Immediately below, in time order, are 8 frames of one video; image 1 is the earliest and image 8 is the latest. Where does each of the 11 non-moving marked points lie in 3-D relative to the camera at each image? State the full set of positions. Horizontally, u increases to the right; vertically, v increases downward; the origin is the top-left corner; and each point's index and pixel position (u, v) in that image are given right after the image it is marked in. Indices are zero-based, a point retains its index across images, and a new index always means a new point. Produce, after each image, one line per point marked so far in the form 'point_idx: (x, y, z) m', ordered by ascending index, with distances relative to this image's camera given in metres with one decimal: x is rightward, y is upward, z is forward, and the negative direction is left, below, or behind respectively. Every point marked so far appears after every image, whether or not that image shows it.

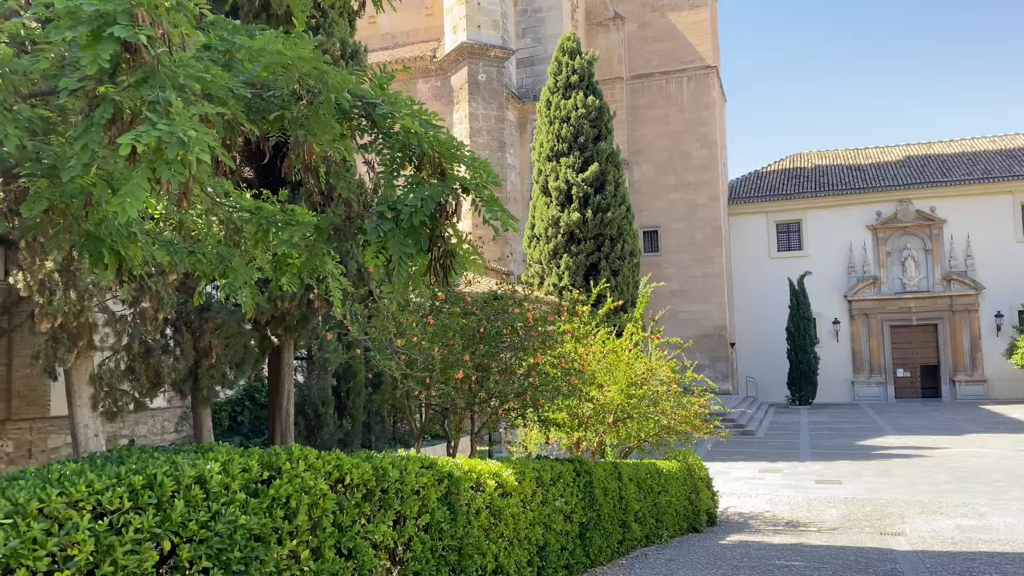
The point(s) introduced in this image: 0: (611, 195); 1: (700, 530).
0: (+1.9, +1.8, +15.8) m
1: (+1.9, -2.4, +8.3) m
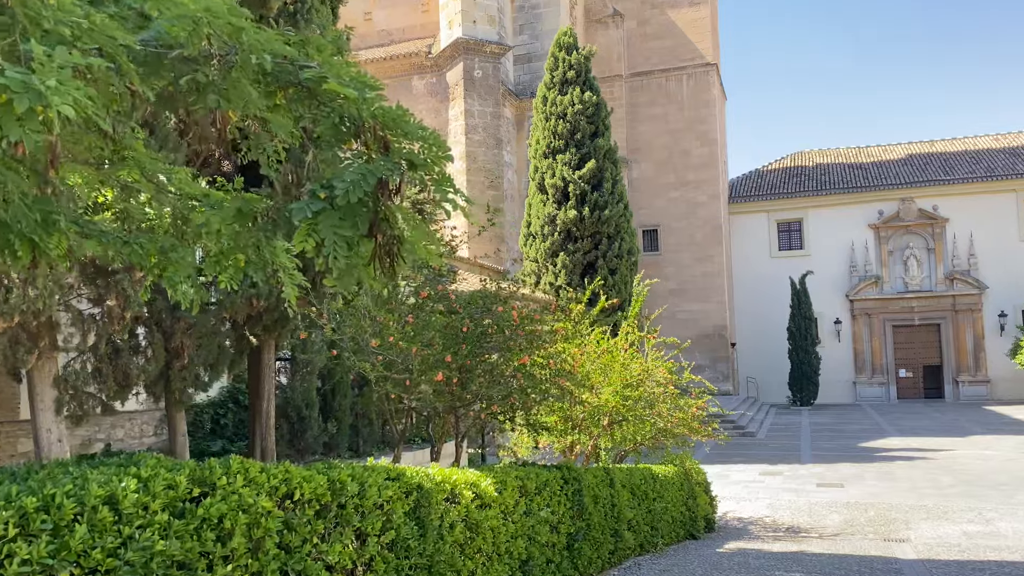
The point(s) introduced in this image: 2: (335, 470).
0: (+1.8, +1.8, +15.5) m
1: (+1.8, -2.4, +8.0) m
2: (-0.6, -0.6, +2.9) m
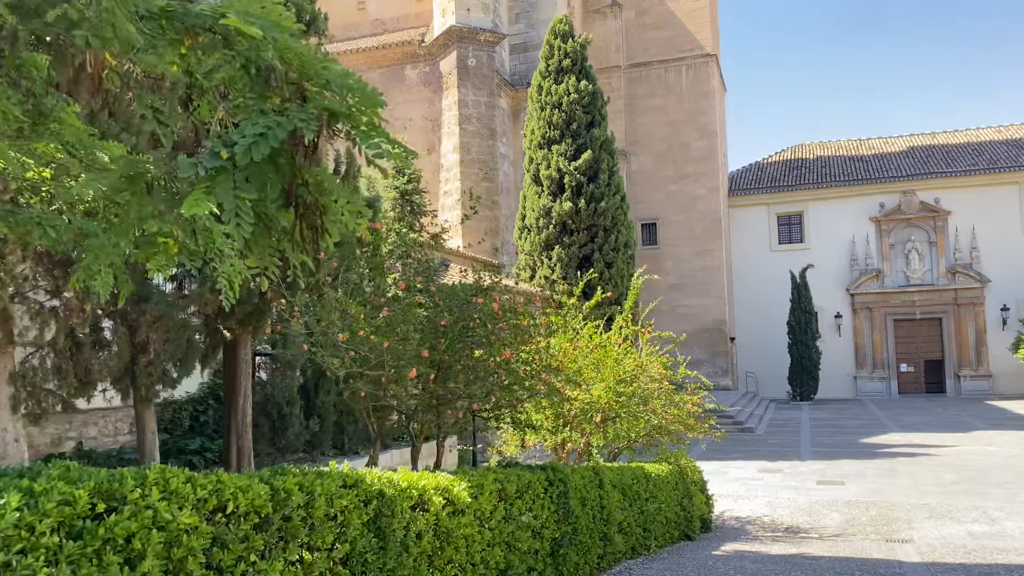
0: (+1.7, +1.9, +15.2) m
1: (+1.7, -2.3, +7.7) m
2: (-0.7, -0.6, +2.6) m
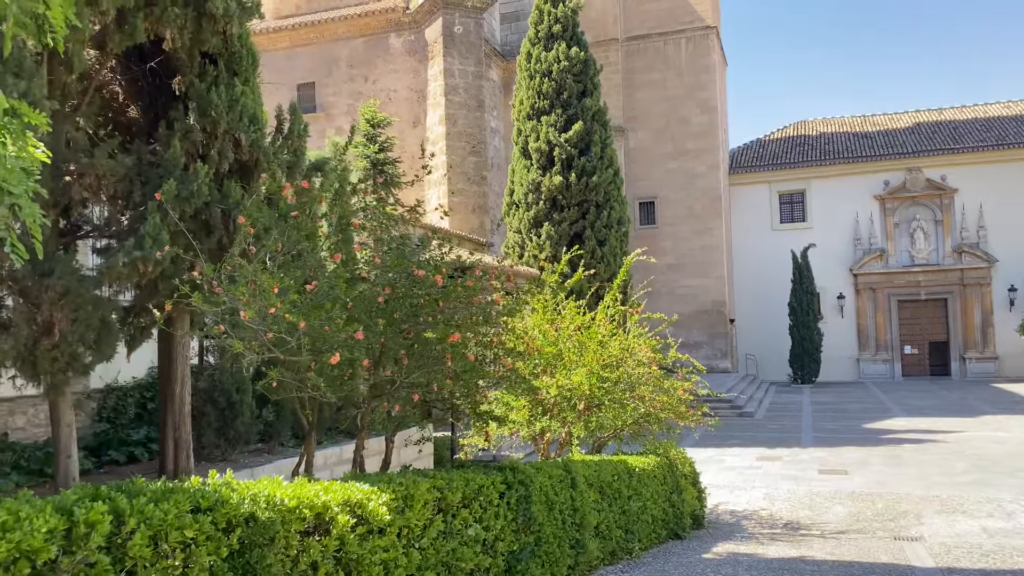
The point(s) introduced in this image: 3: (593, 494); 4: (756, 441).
0: (+1.5, +2.3, +14.4) m
1: (+1.5, -2.1, +7.1) m
2: (-1.0, -0.5, +1.9) m
3: (+0.5, -1.3, +5.2) m
4: (+4.0, -2.5, +13.8) m
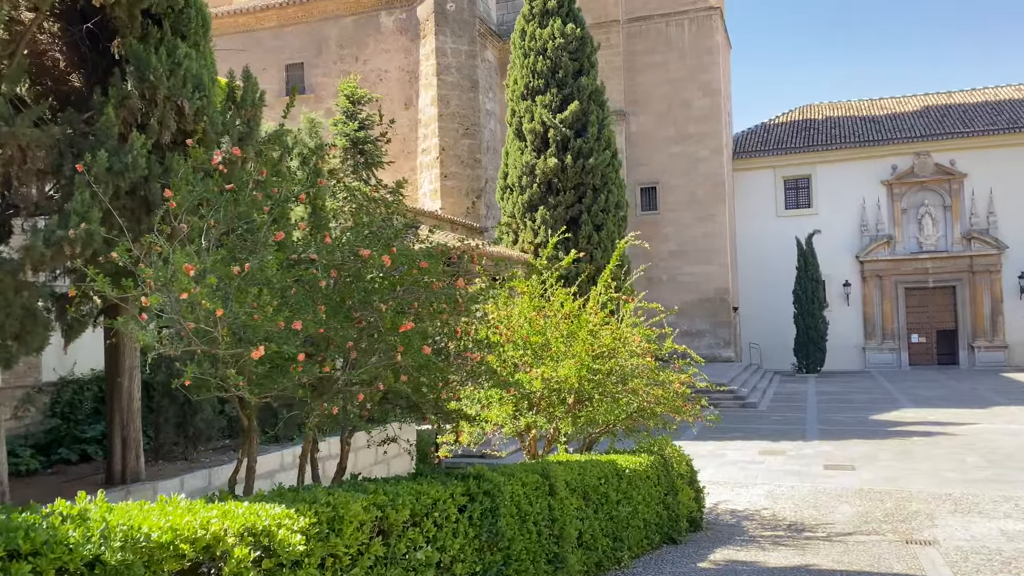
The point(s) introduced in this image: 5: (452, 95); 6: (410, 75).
0: (+1.4, +2.5, +13.9) m
1: (+1.3, -2.0, +6.6) m
2: (-1.1, -0.4, +1.4) m
3: (+0.4, -1.2, +4.7) m
4: (+3.9, -2.3, +13.2) m
5: (-1.2, +3.7, +15.8) m
6: (-2.0, +4.2, +16.3) m
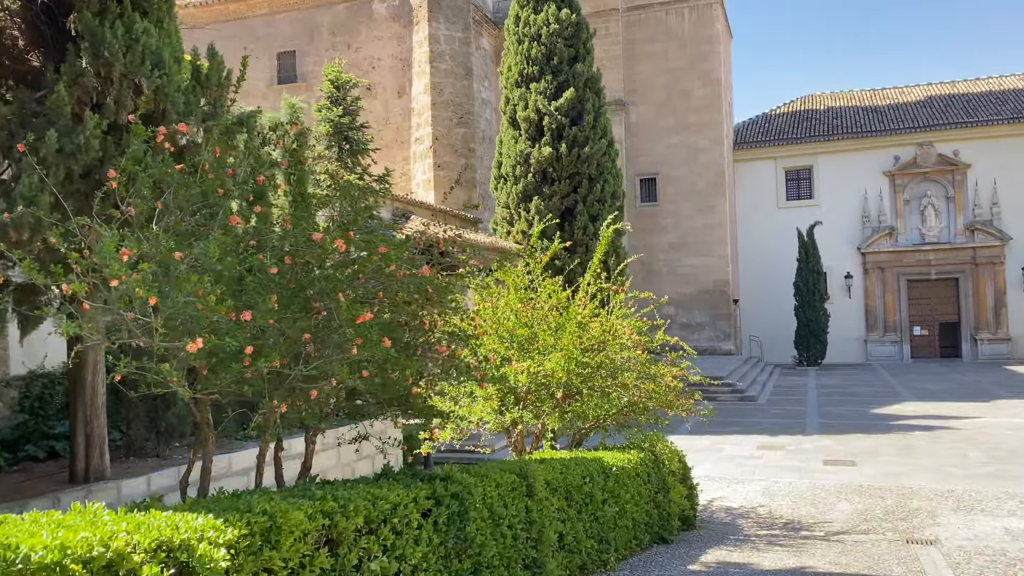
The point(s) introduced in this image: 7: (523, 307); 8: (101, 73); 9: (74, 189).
0: (+1.3, +2.6, +13.6) m
1: (+1.2, -1.9, +6.3) m
2: (-1.3, -0.4, +1.1) m
3: (+0.2, -1.1, +4.5) m
4: (+3.8, -2.2, +13.0) m
5: (-1.3, +3.8, +15.6) m
6: (-2.1, +4.3, +16.0) m
7: (+0.1, -0.1, +6.8) m
8: (-2.2, +1.2, +4.5) m
9: (-2.3, +0.5, +4.3) m
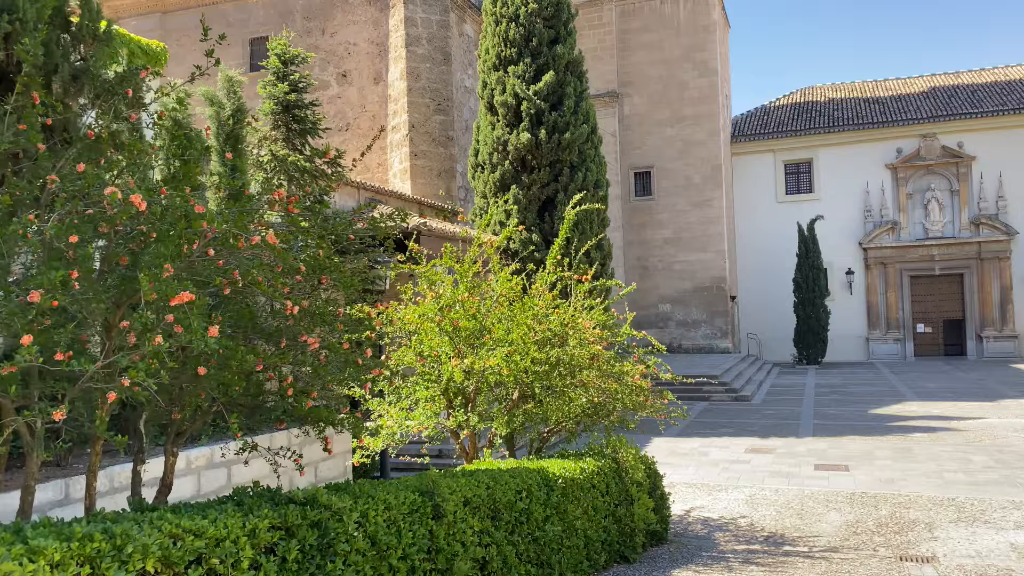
0: (+0.9, +2.7, +12.9) m
1: (+0.8, -1.8, +5.6) m
2: (-1.7, -0.3, +0.4) m
3: (-0.2, -1.1, +3.8) m
4: (+3.5, -2.1, +12.3) m
5: (-1.6, +3.9, +14.9) m
6: (-2.4, +4.4, +15.3) m
7: (-0.3, -0.1, +6.1) m
8: (-2.6, +1.2, +3.8) m
9: (-2.7, +0.6, +3.6) m
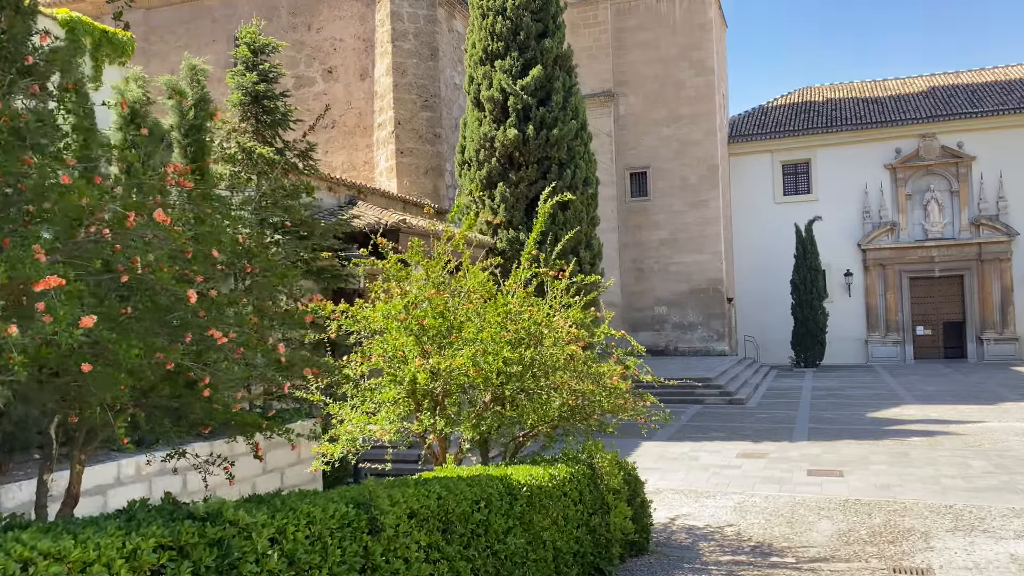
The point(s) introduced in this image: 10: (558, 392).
0: (+0.7, +2.7, +12.5) m
1: (+0.6, -1.8, +5.3) m
2: (-1.9, -0.3, +0.1) m
3: (-0.4, -1.0, +3.4) m
4: (+3.3, -2.1, +11.9) m
5: (-1.8, +3.9, +14.5) m
6: (-2.6, +4.4, +15.0) m
7: (-0.5, 0.0, +5.8) m
8: (-2.8, +1.3, +3.5) m
9: (-2.9, +0.6, +3.3) m
10: (+0.3, -0.7, +5.8) m
